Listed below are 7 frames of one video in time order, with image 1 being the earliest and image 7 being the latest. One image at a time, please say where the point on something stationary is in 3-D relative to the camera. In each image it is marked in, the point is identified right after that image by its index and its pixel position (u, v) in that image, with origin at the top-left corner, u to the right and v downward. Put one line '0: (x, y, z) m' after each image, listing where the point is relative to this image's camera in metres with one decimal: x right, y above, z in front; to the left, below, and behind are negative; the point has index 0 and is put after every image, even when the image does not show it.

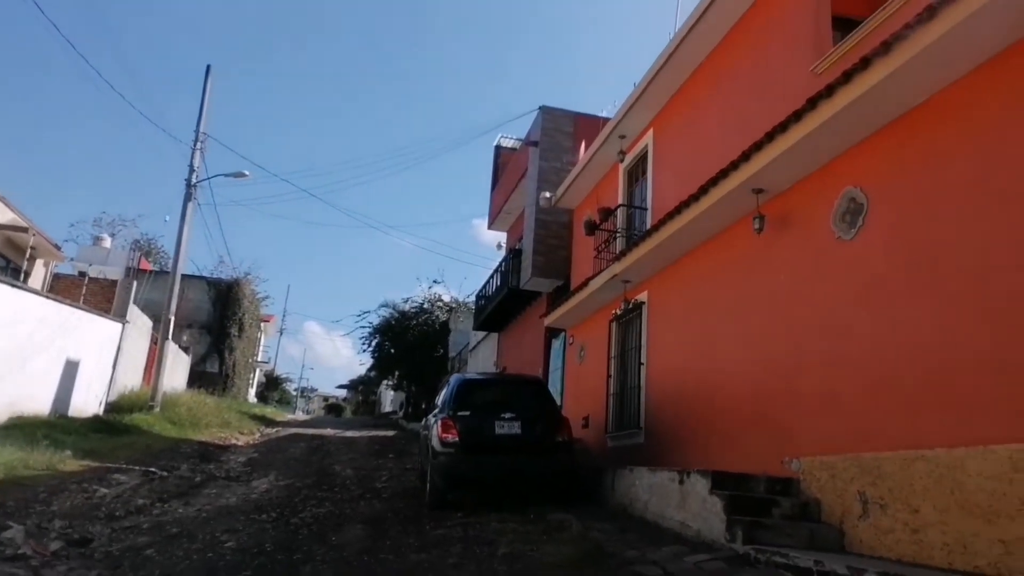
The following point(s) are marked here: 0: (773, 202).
0: (+2.6, +0.8, +7.2) m
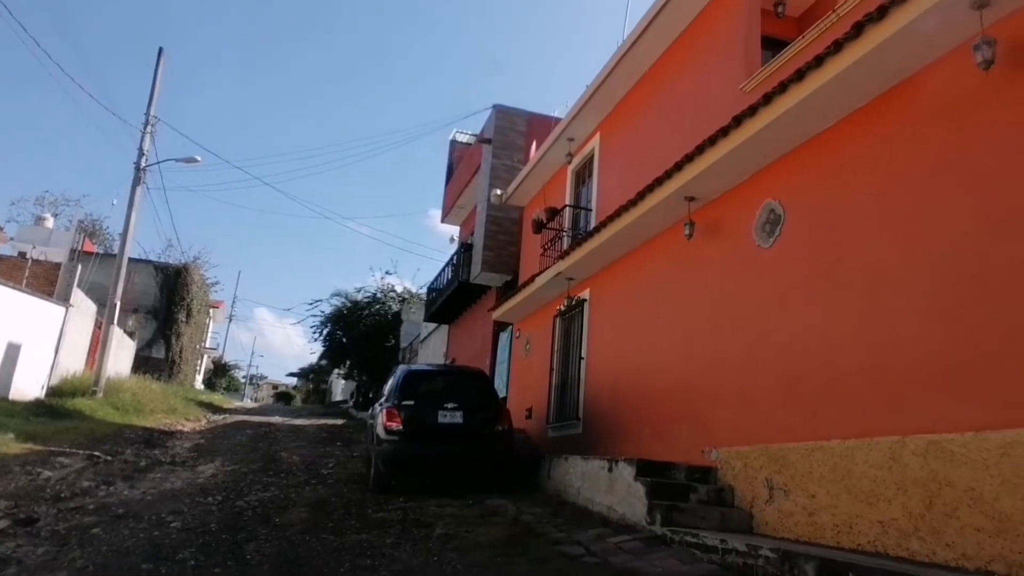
0: (+2.0, +0.8, +7.7) m
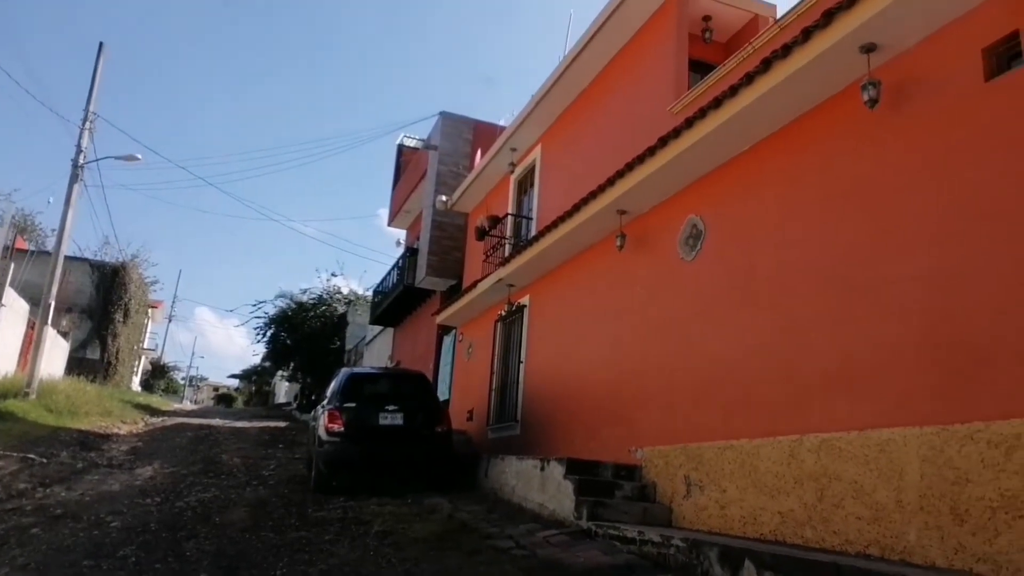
0: (+1.4, +0.7, +8.1) m
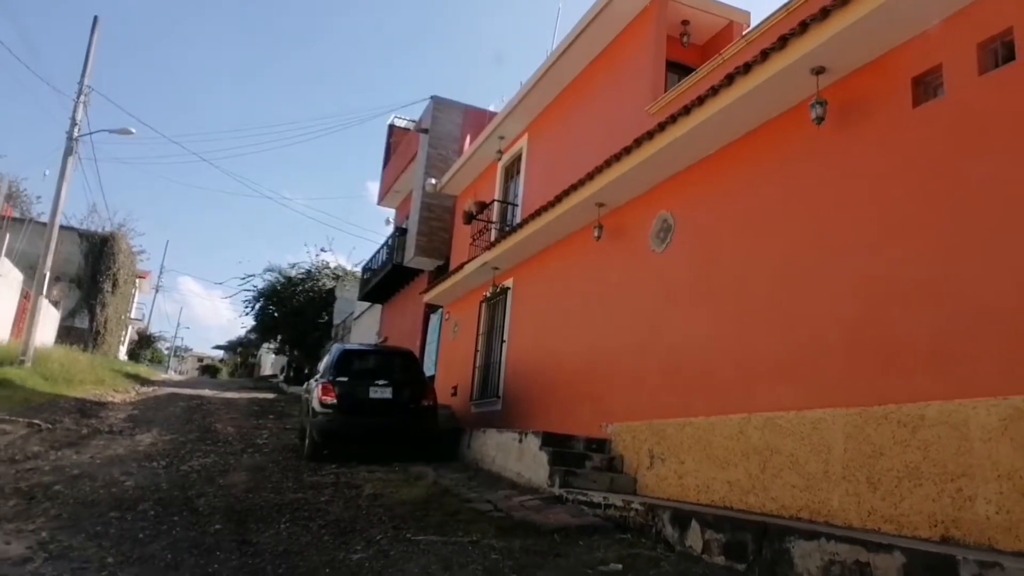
0: (+1.2, +0.9, +8.7) m
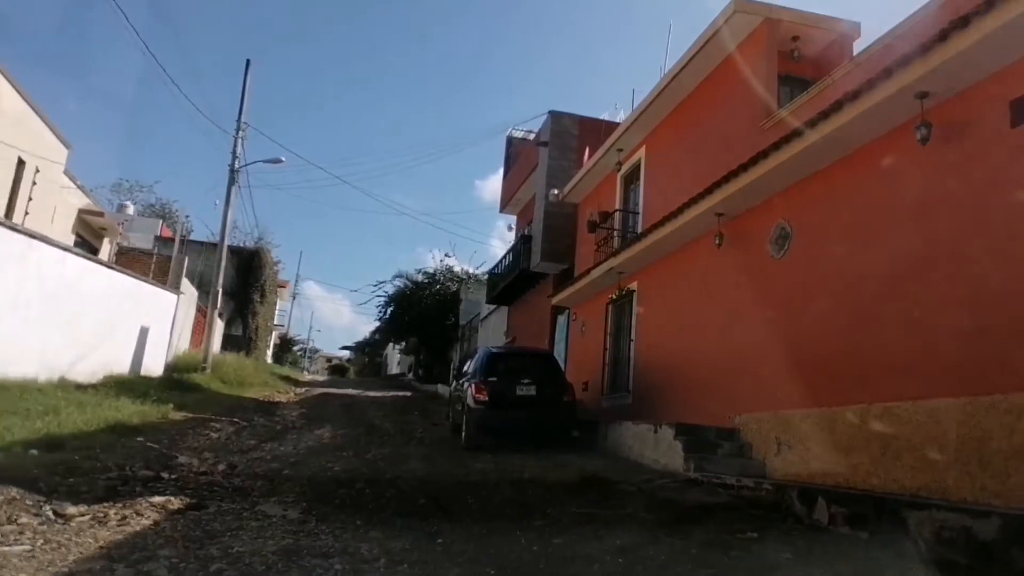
0: (+2.8, +0.8, +9.5) m
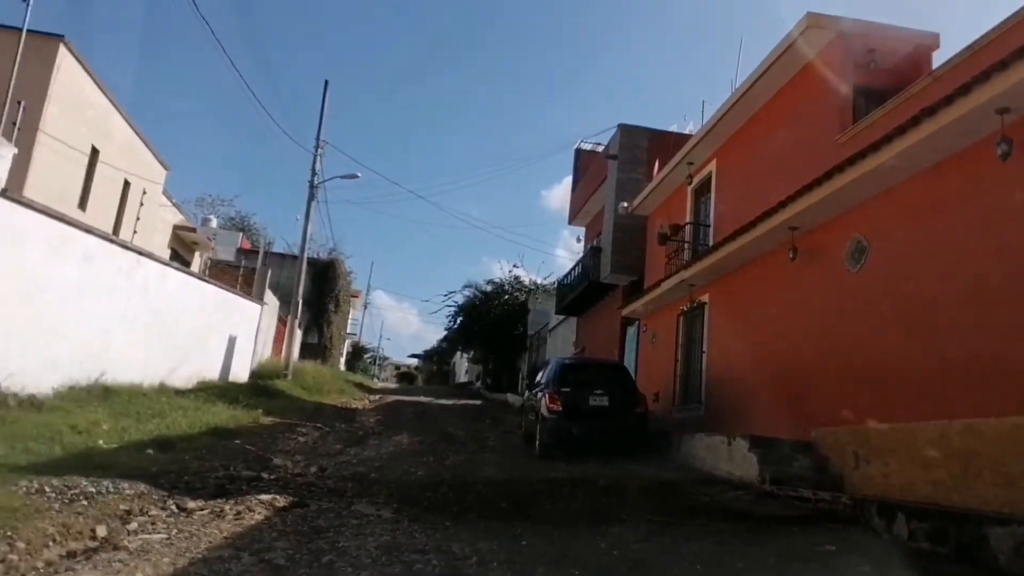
0: (+3.8, +0.7, +9.5) m
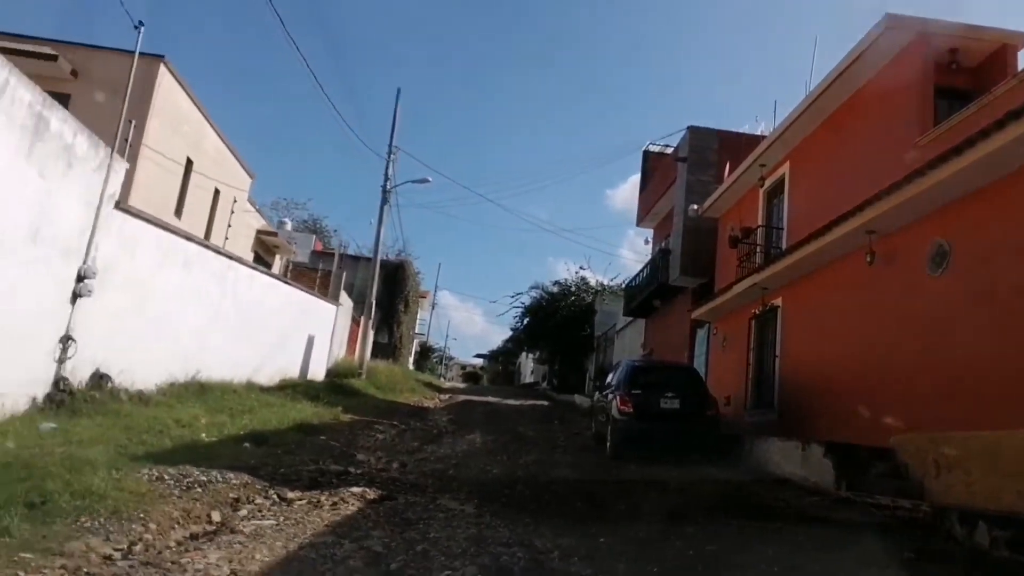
0: (+4.8, +0.6, +9.4) m
